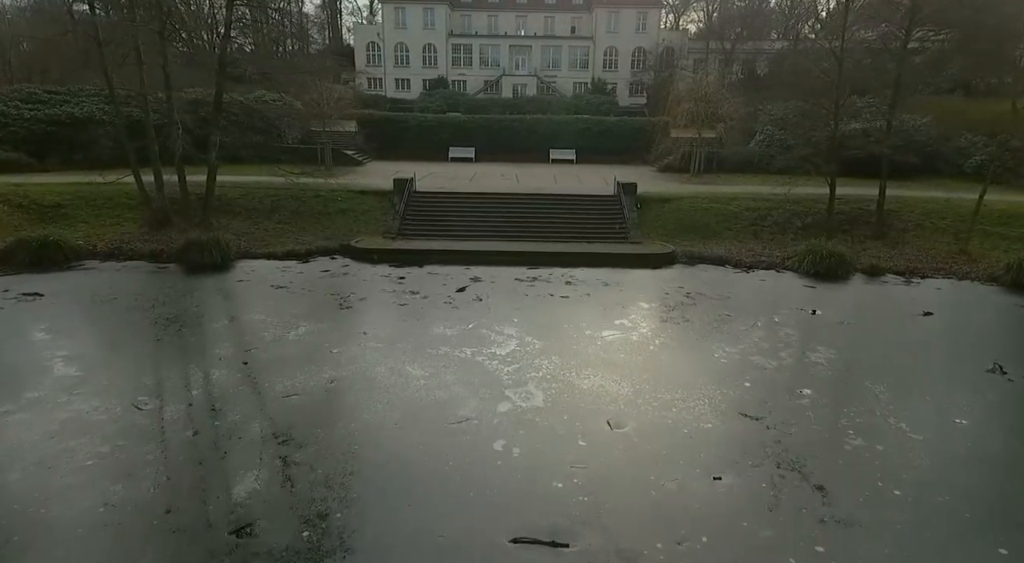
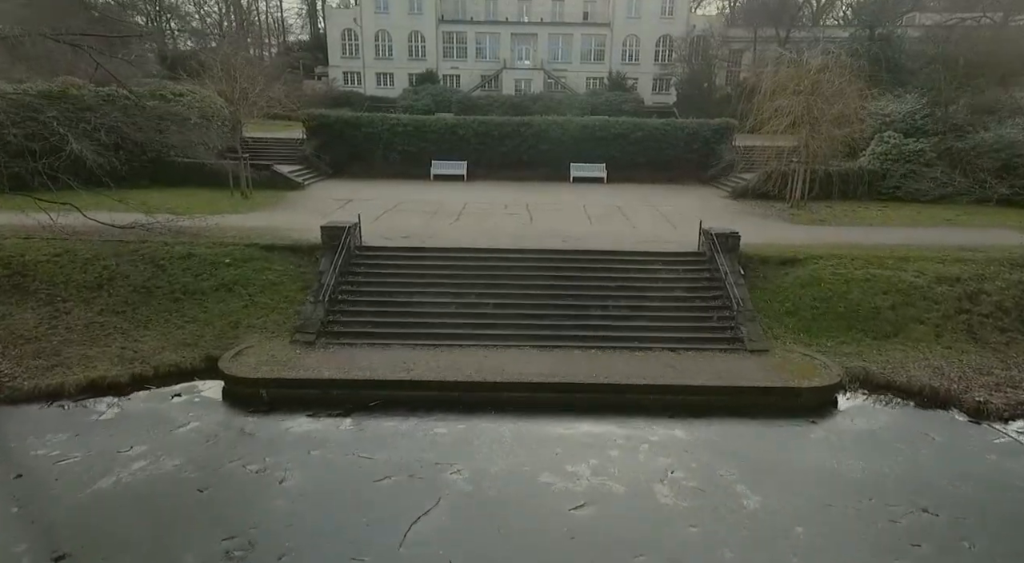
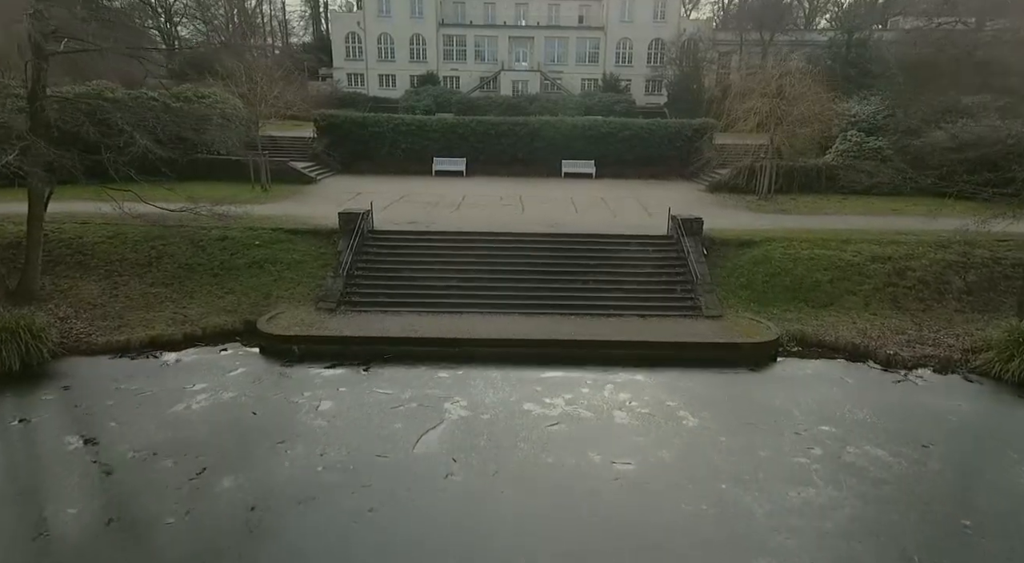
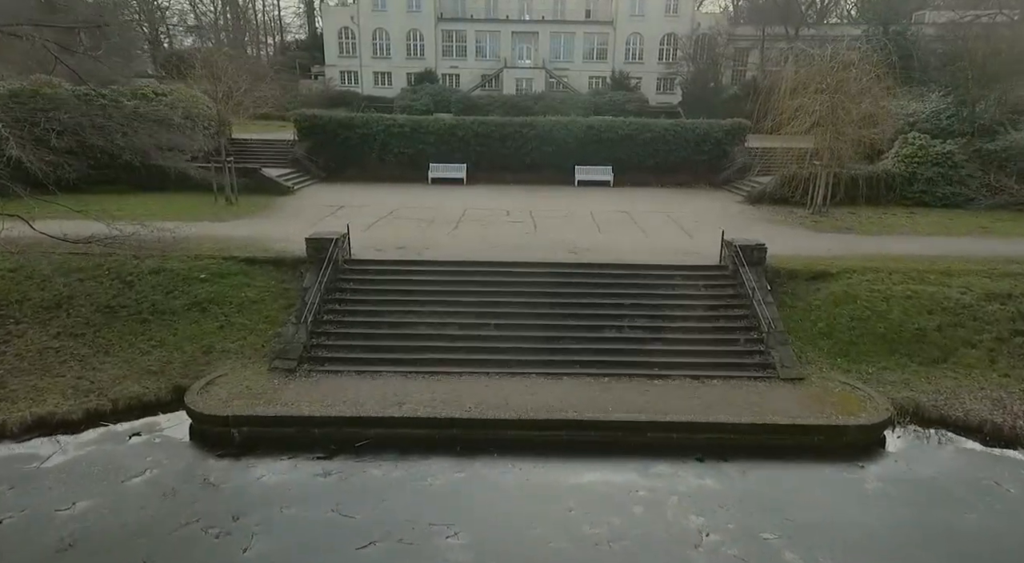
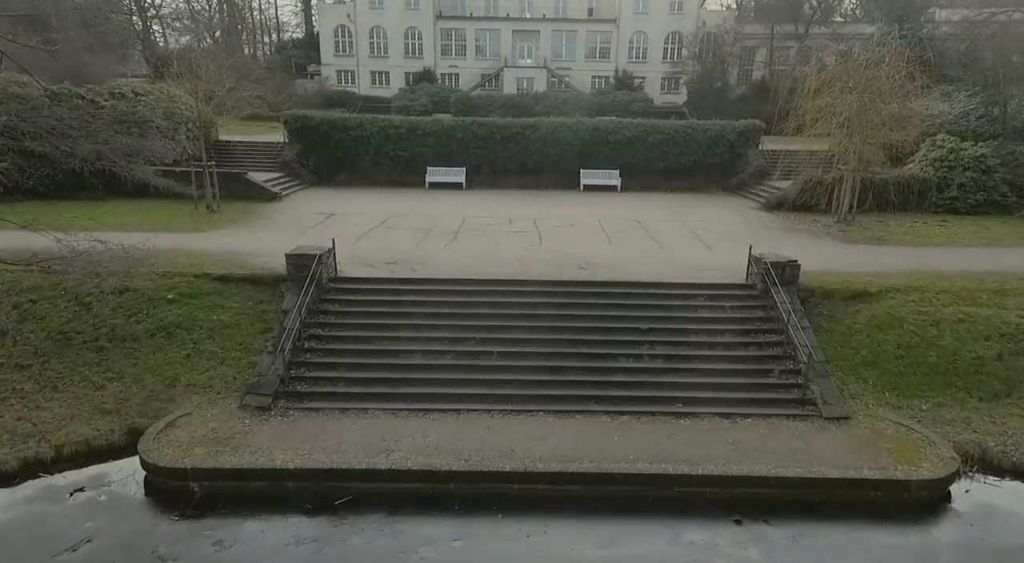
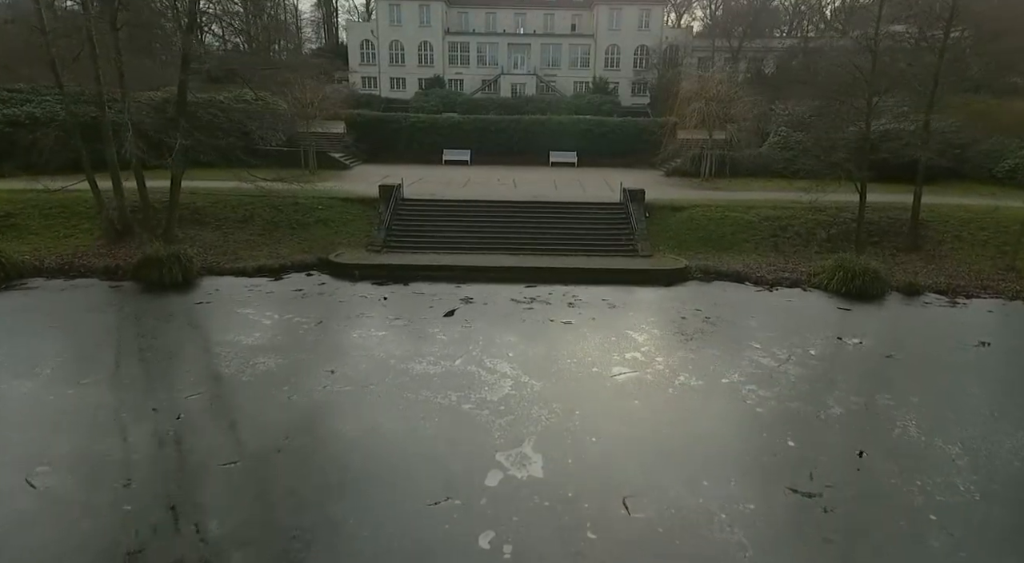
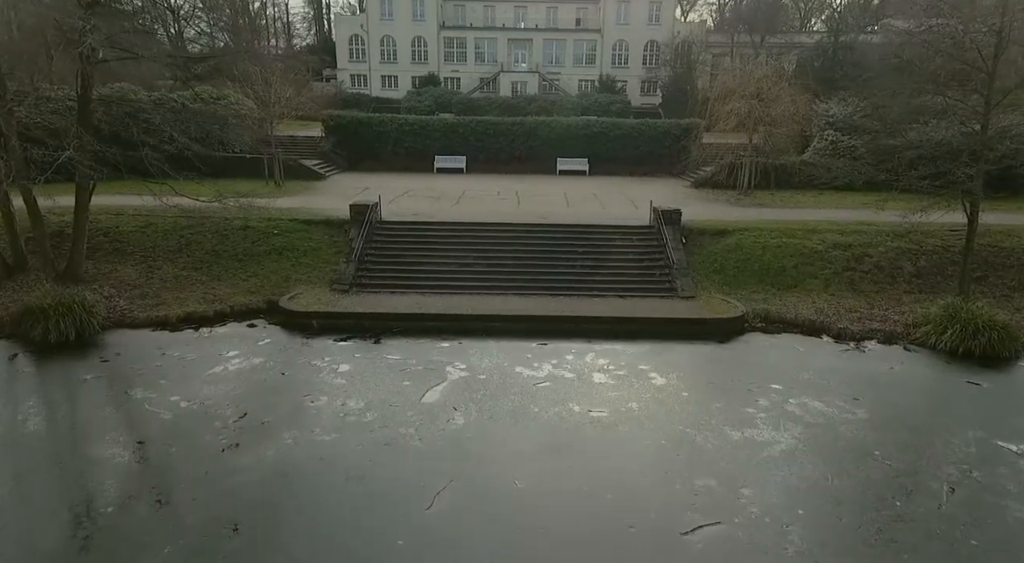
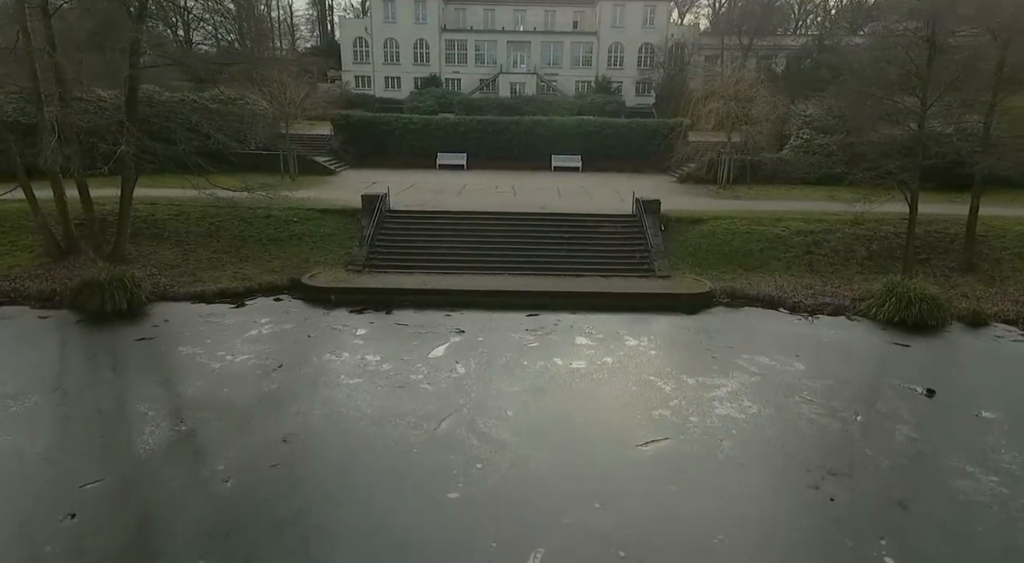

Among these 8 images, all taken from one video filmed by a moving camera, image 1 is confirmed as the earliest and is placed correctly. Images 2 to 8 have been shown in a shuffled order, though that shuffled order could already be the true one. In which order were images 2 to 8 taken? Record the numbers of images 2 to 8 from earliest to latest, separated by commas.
6, 8, 7, 3, 2, 4, 5
